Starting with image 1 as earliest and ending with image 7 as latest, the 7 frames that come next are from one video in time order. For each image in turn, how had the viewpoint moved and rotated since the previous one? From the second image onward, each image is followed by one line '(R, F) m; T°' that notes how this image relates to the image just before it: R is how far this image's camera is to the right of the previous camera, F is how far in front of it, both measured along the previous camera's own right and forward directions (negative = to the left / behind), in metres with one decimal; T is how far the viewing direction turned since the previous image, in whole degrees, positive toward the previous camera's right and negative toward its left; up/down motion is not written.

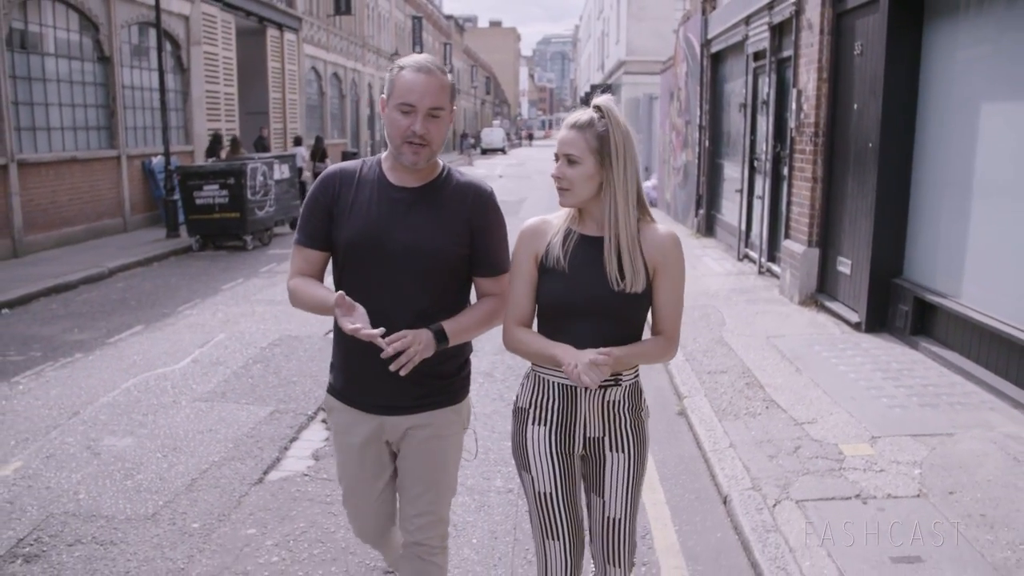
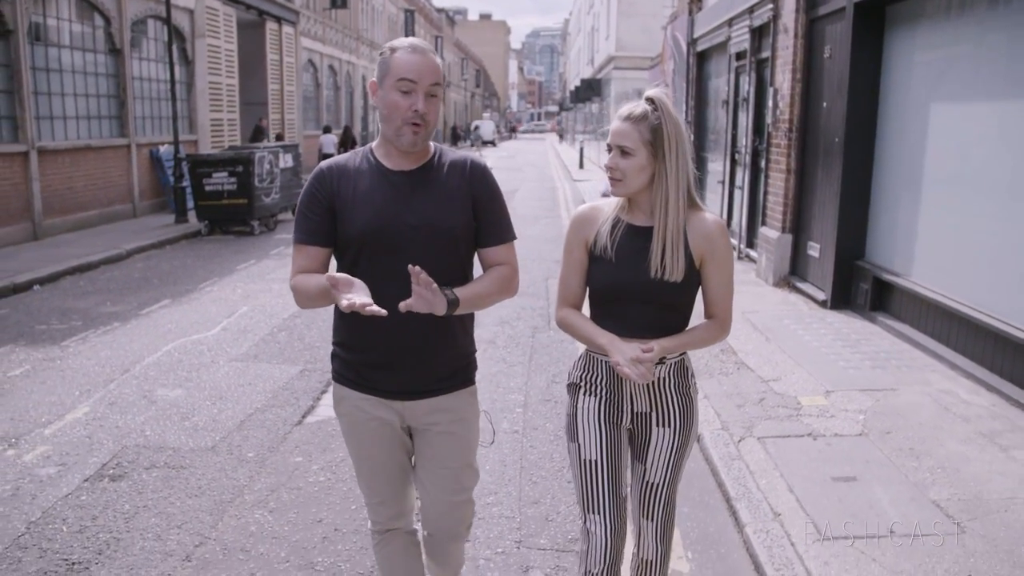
(-0.1, -0.8) m; +1°
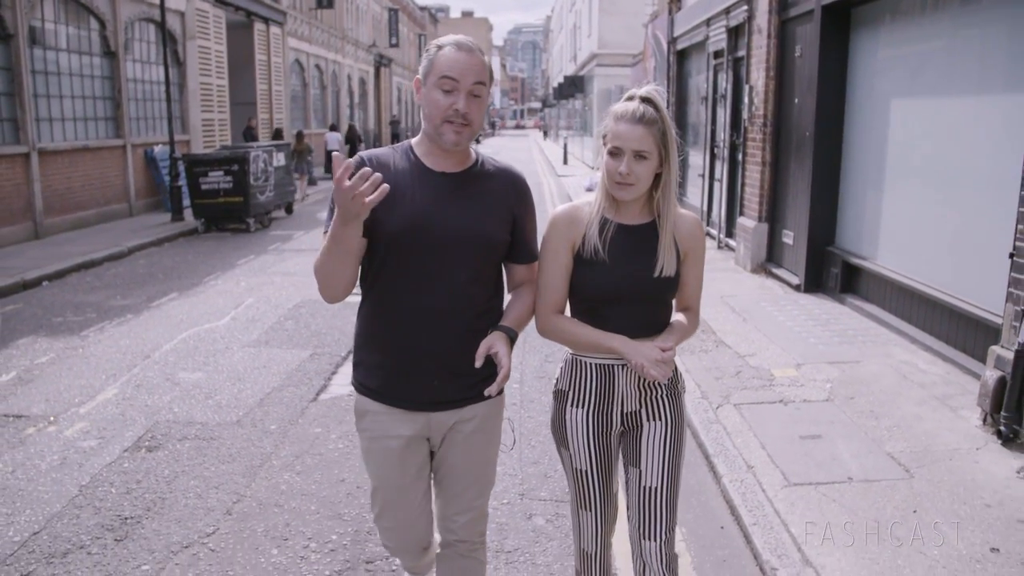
(-0.1, -0.5) m; +1°
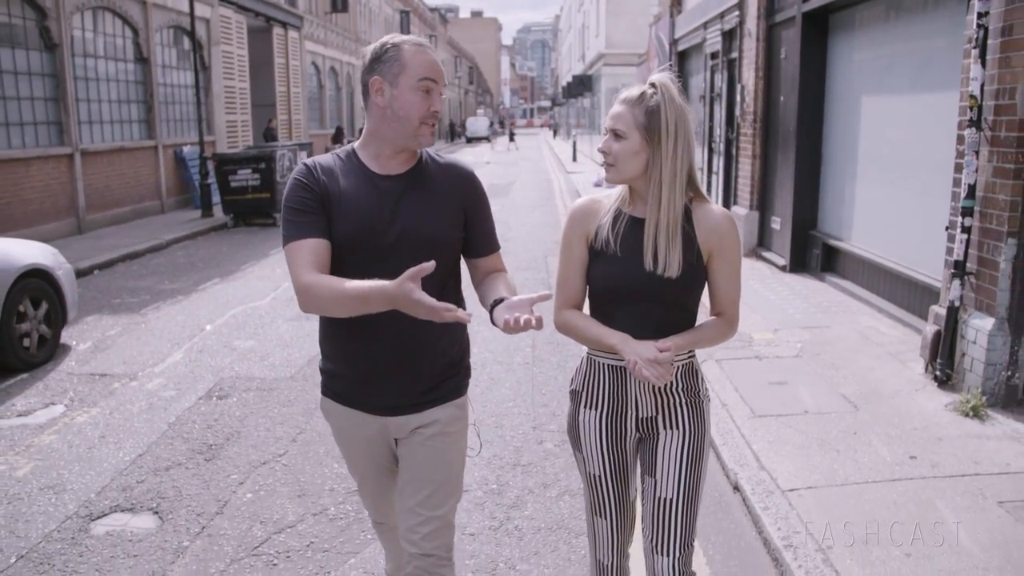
(0.0, -1.0) m; -1°
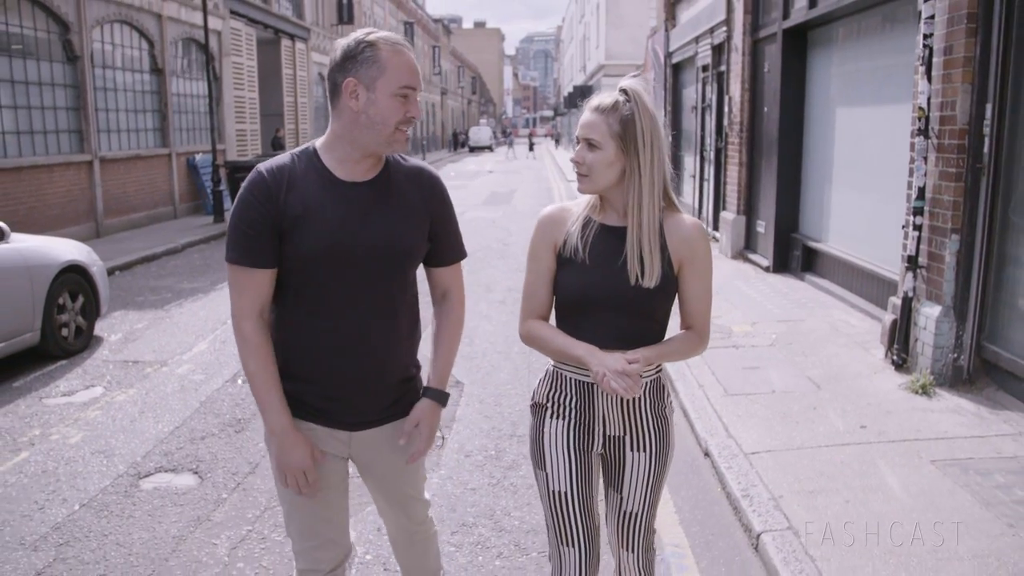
(0.0, -0.6) m; 0°
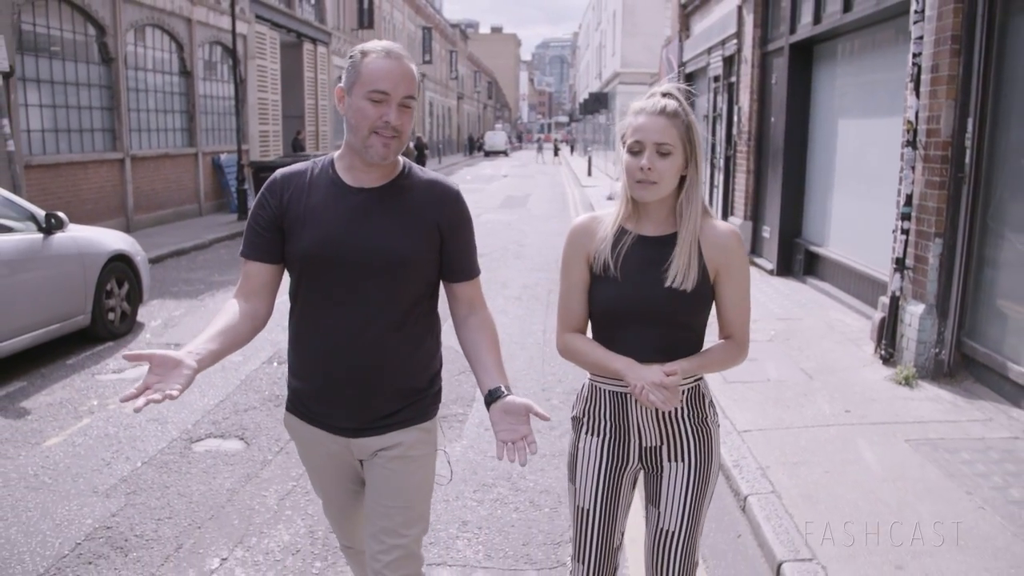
(0.0, -0.5) m; -1°
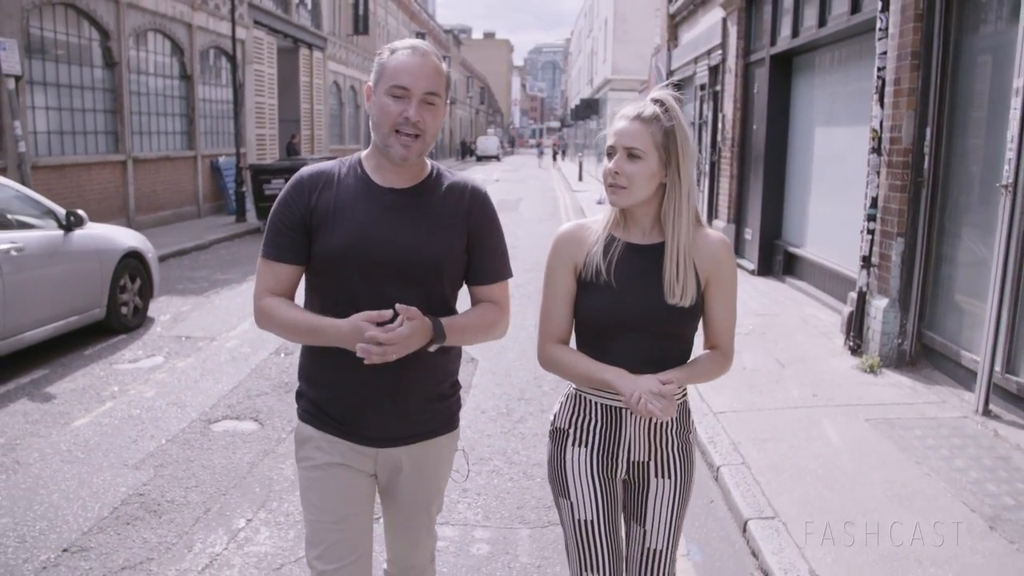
(0.0, -0.5) m; +1°
